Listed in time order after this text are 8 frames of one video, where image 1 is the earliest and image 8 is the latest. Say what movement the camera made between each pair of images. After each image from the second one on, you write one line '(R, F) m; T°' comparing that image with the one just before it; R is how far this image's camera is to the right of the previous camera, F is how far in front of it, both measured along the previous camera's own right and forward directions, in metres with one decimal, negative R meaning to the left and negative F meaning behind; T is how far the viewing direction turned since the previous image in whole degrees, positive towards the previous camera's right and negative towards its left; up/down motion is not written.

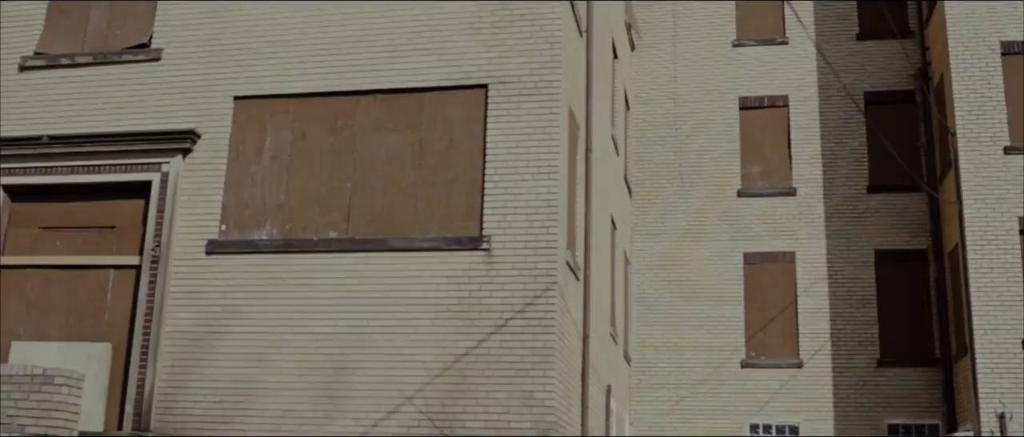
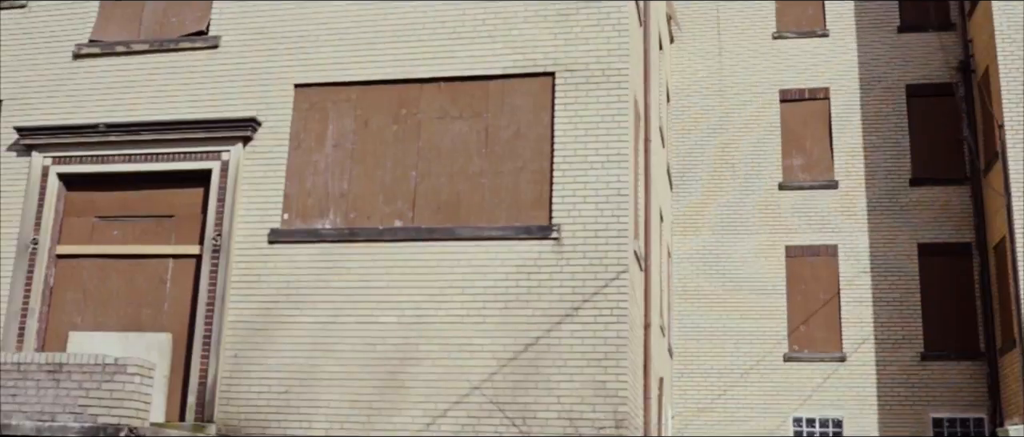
(-0.8, +0.1) m; 0°
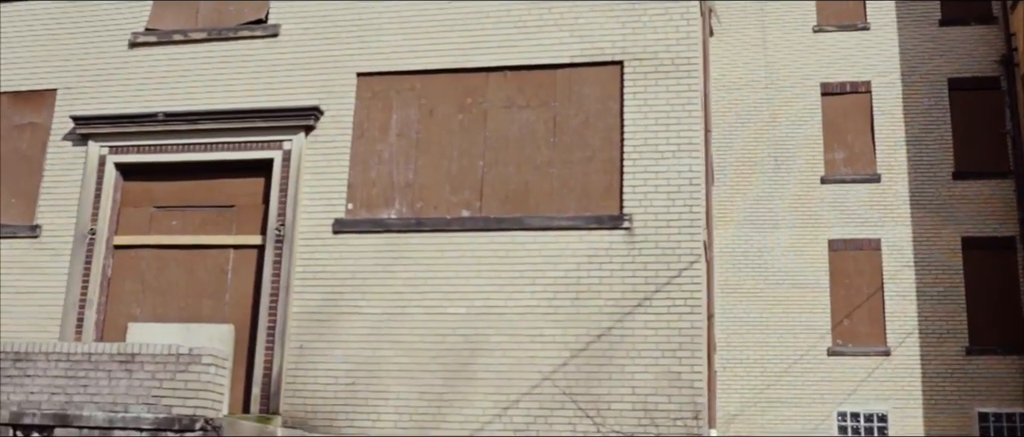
(-0.8, +0.1) m; 0°
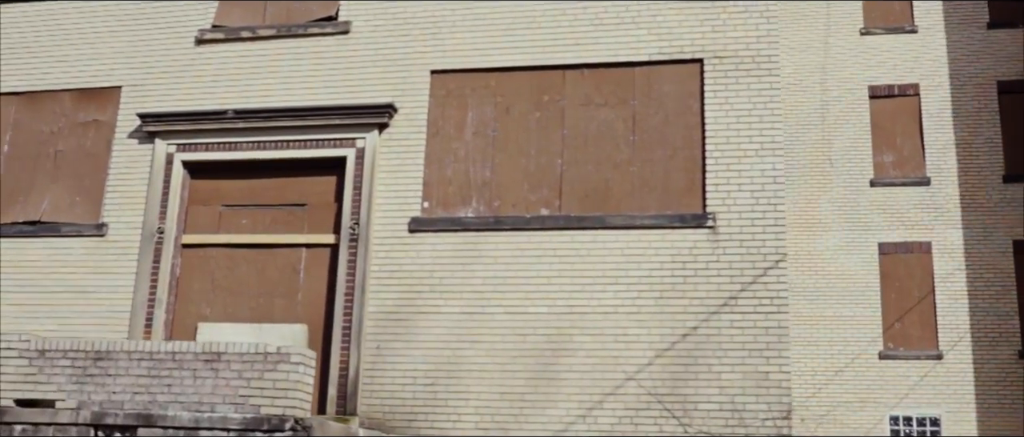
(-0.9, +0.1) m; 0°
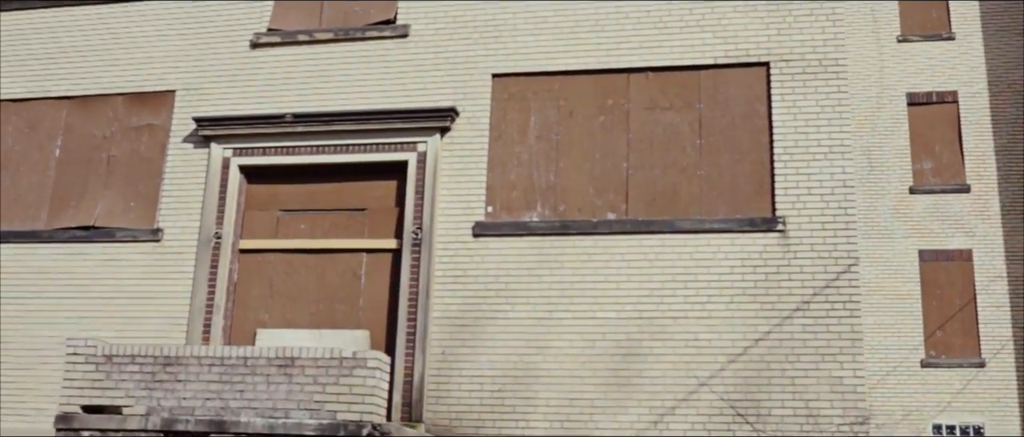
(-0.8, +0.1) m; +1°
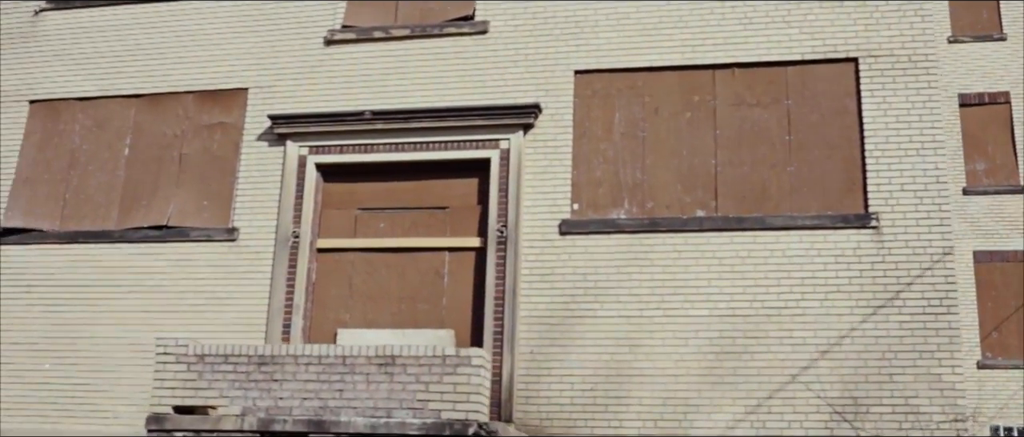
(-1.0, +0.2) m; +1°
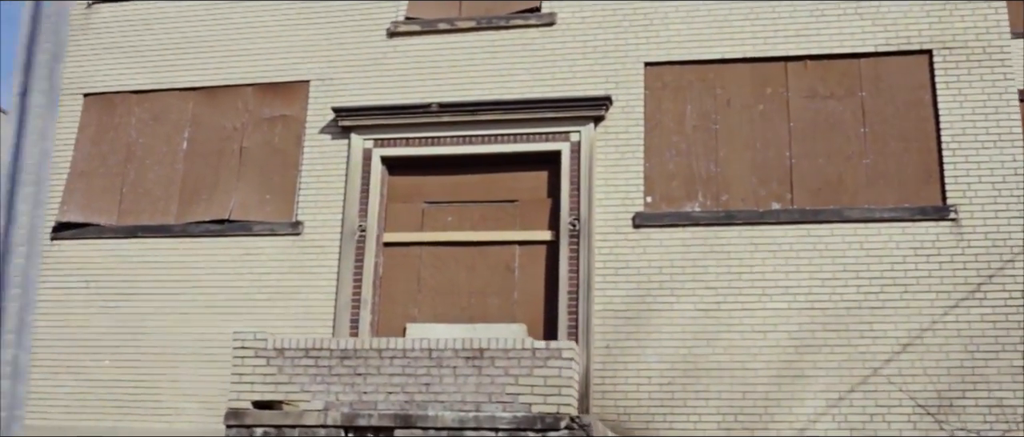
(-0.9, +0.1) m; +1°
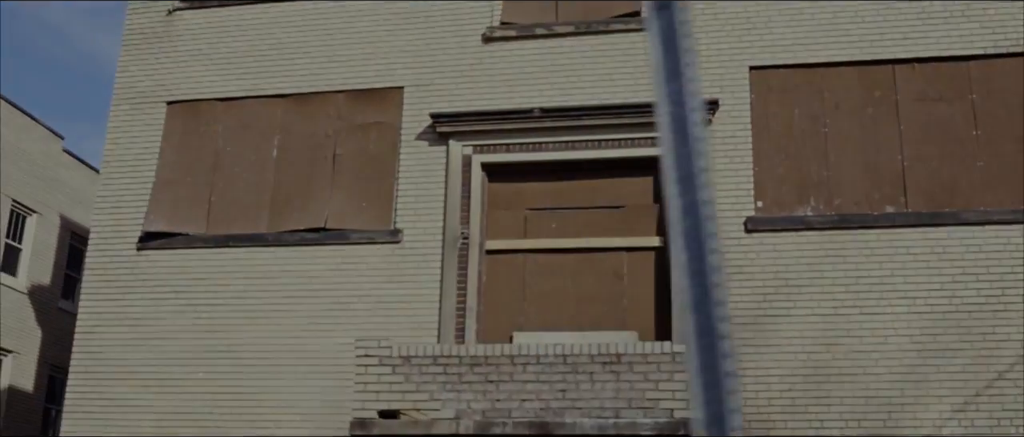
(-1.4, +0.2) m; +1°
